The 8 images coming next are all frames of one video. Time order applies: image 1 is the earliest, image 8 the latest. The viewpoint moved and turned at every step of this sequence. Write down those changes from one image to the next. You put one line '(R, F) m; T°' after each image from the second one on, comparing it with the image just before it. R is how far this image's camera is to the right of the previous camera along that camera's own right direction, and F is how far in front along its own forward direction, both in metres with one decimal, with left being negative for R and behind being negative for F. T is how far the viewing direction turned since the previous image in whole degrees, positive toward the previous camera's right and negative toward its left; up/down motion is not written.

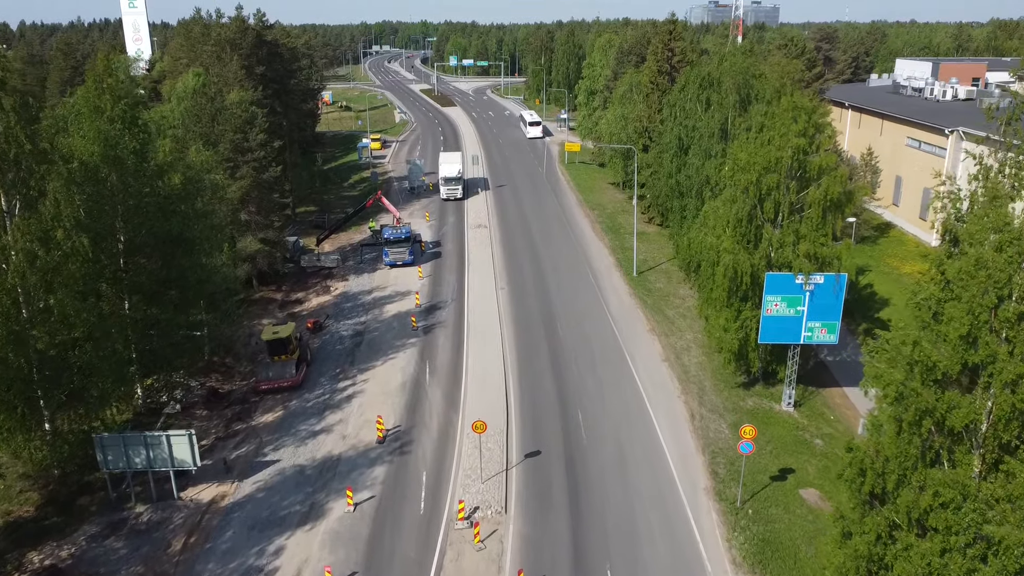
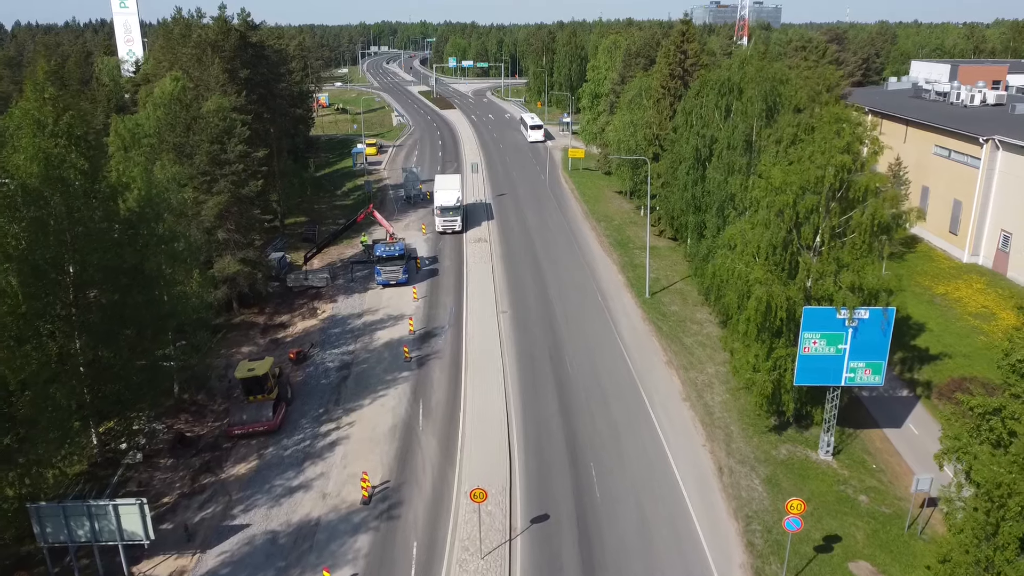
(-0.1, +3.3) m; 0°
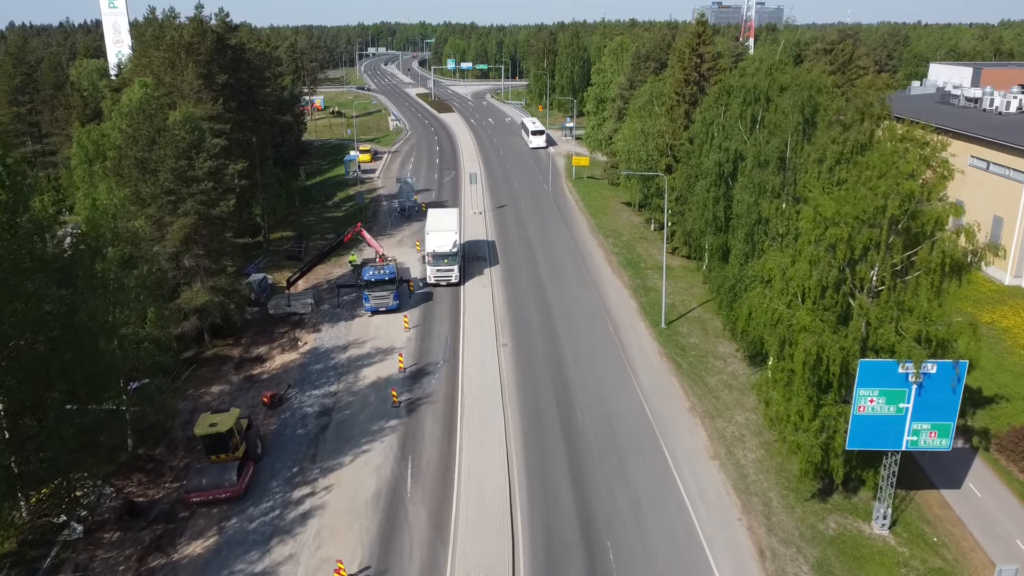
(-0.1, +3.8) m; 0°
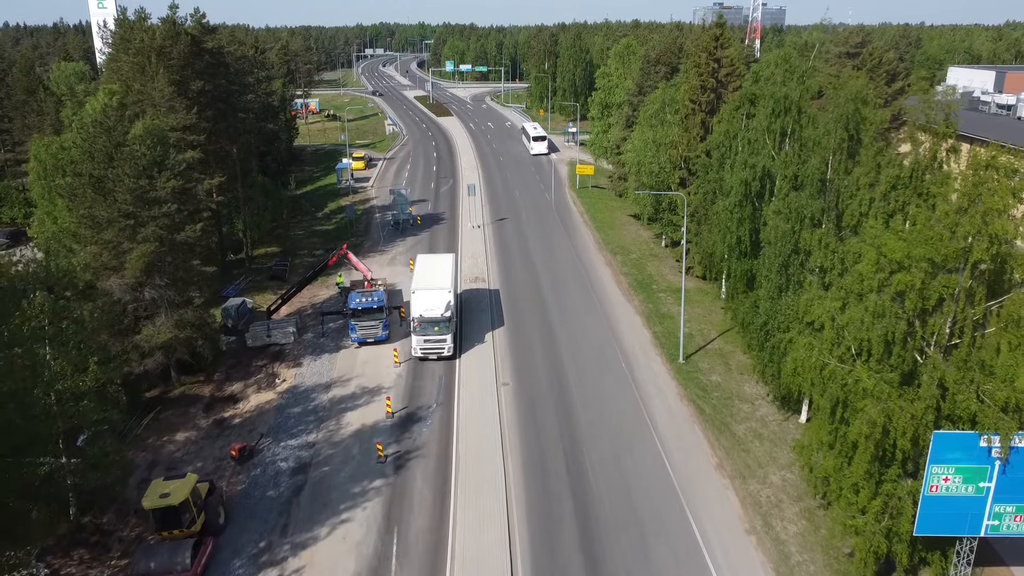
(-0.1, +3.5) m; 0°
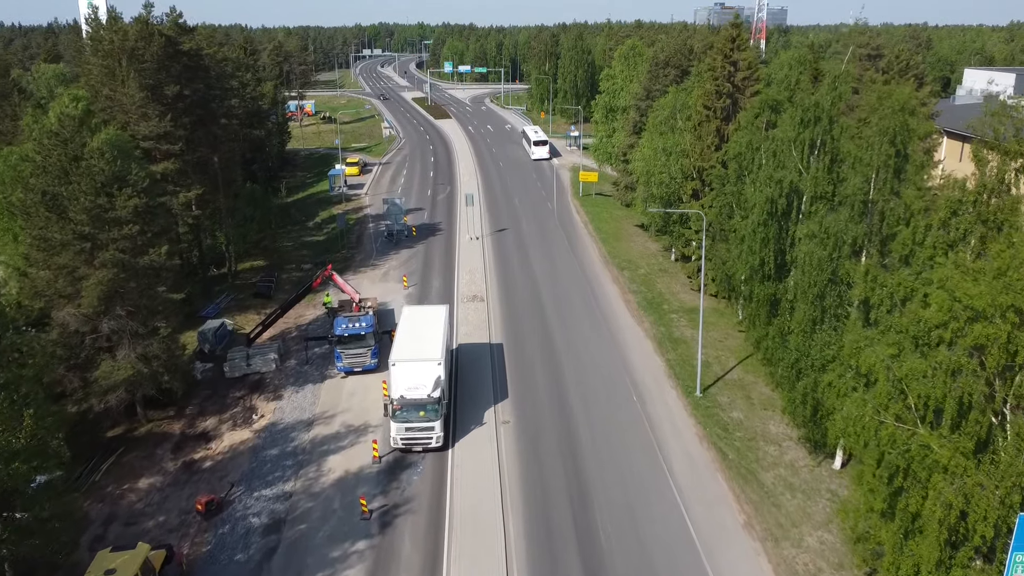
(0.0, +2.9) m; 0°
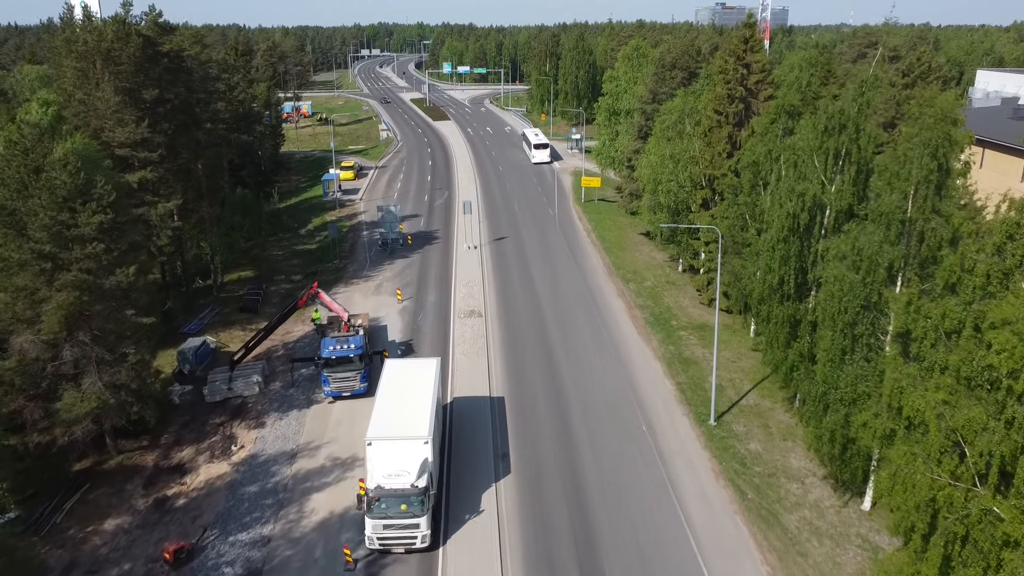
(0.0, +2.1) m; 0°
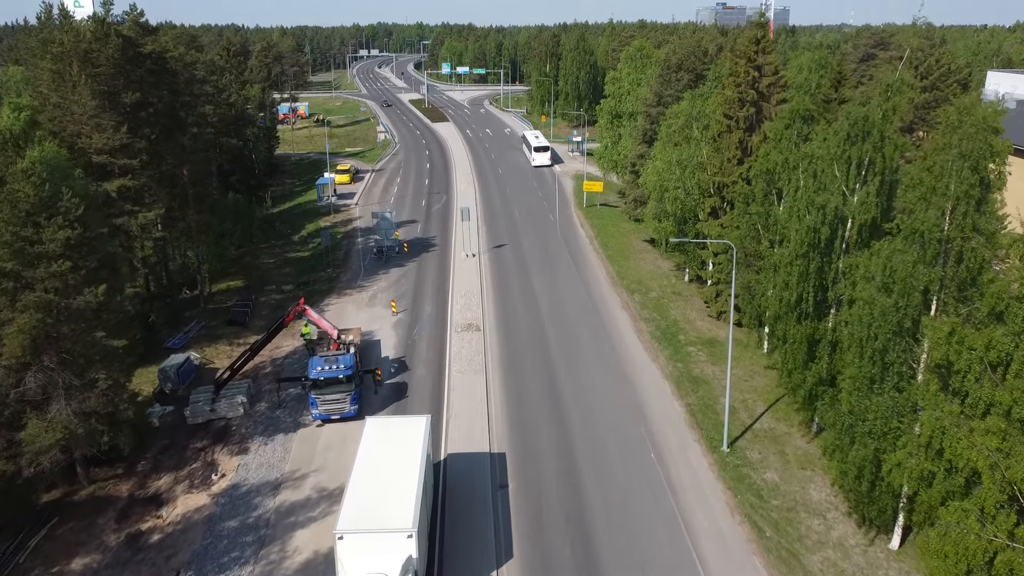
(0.0, +1.7) m; 0°
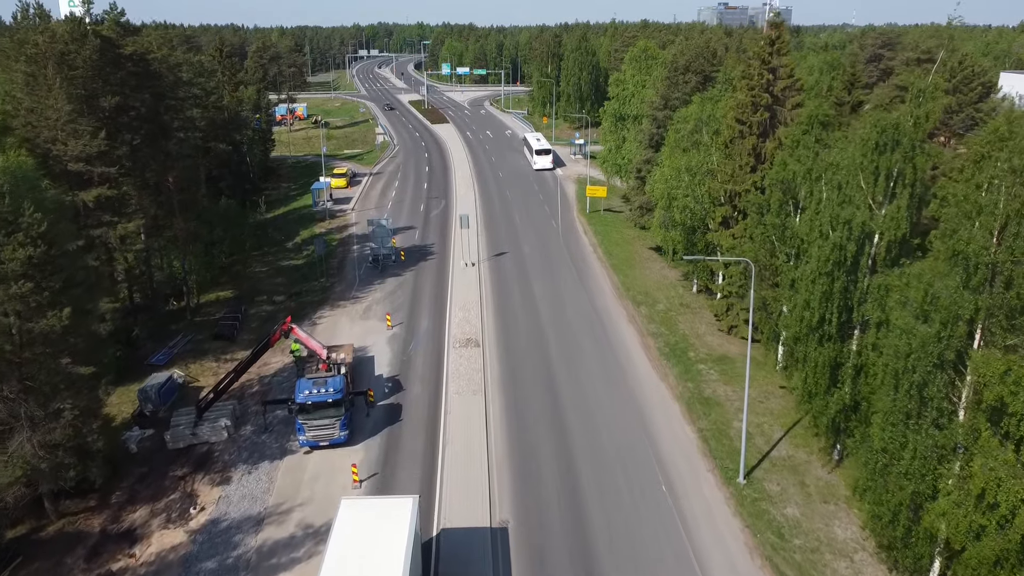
(0.0, +1.8) m; 0°
